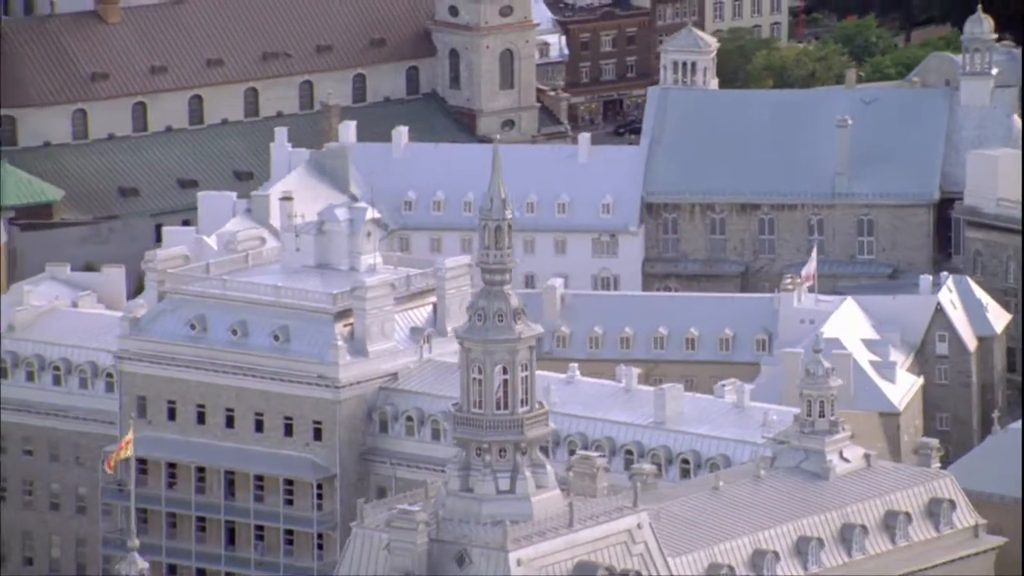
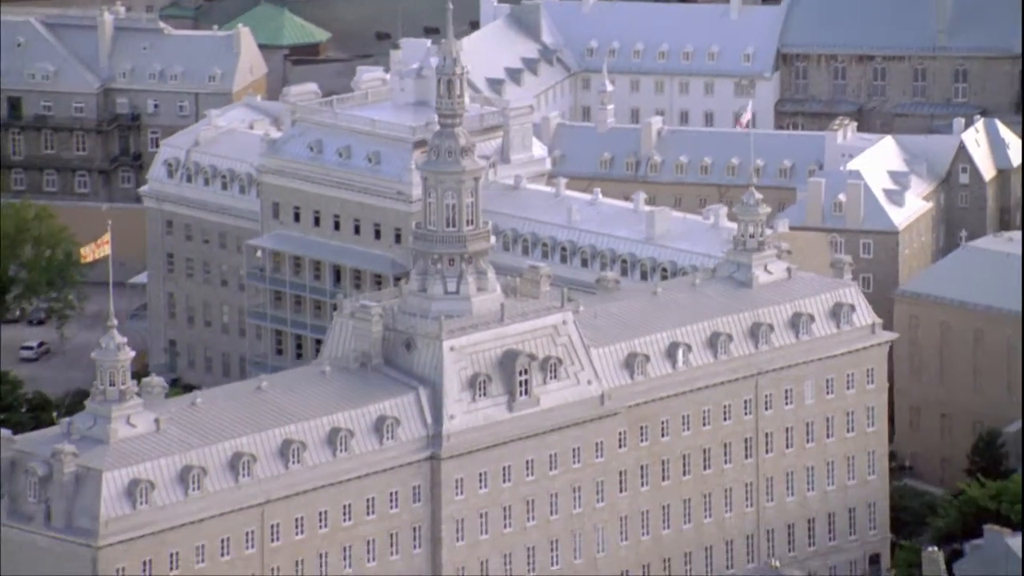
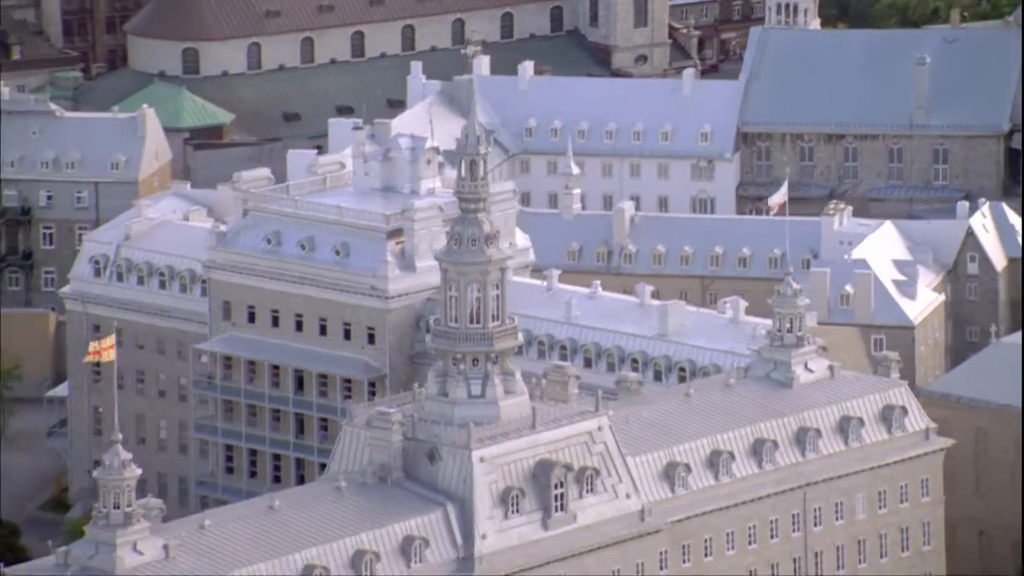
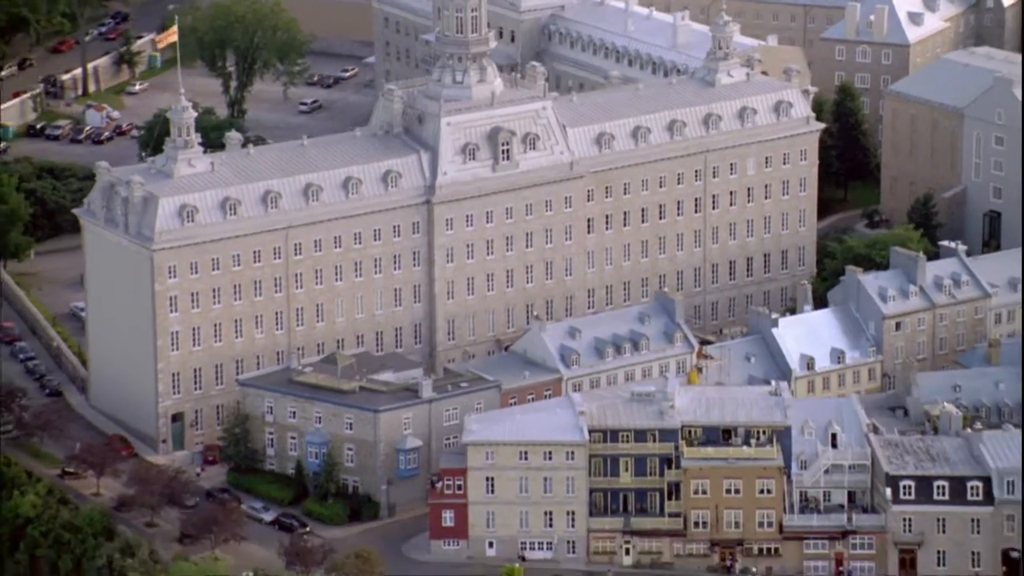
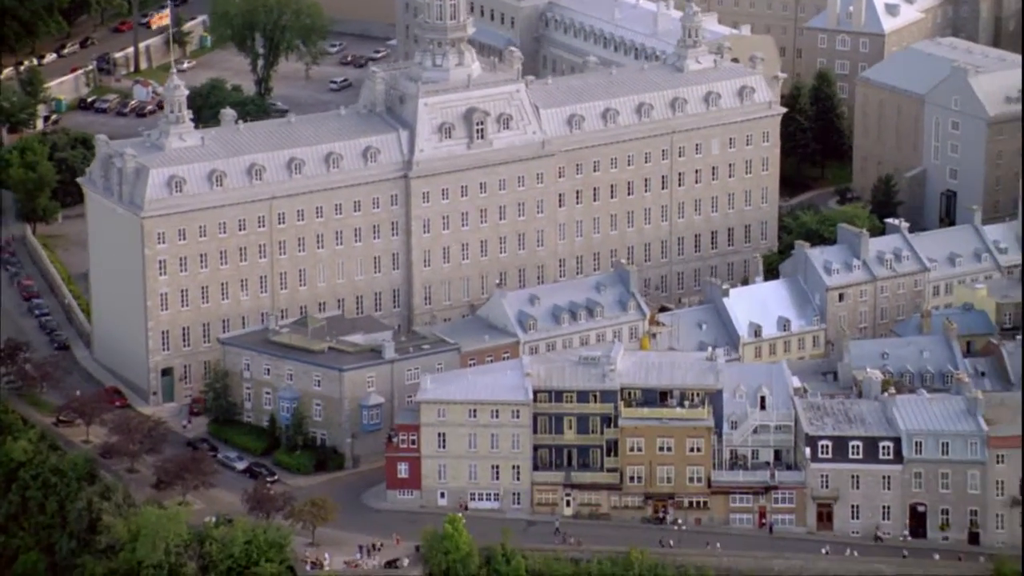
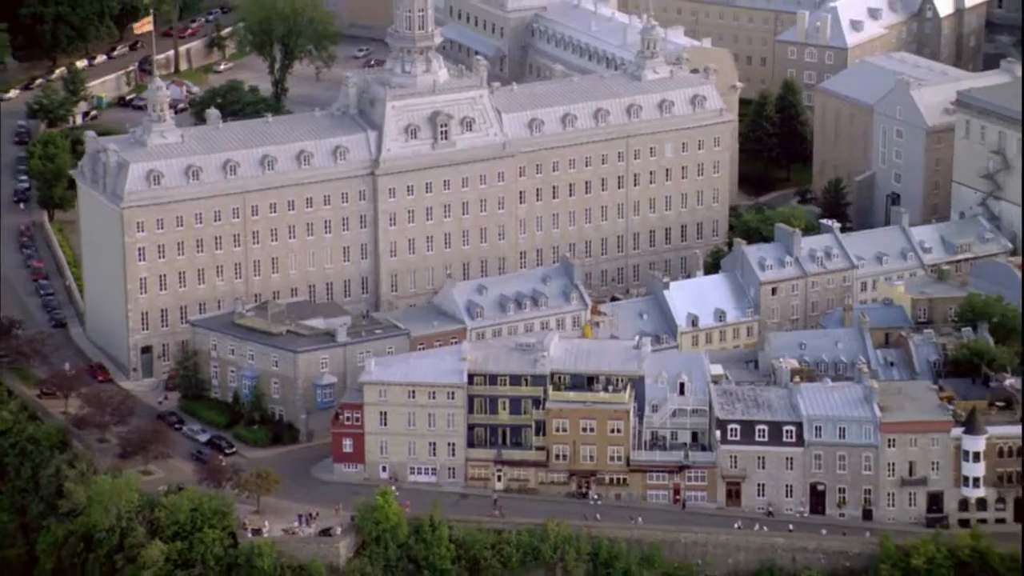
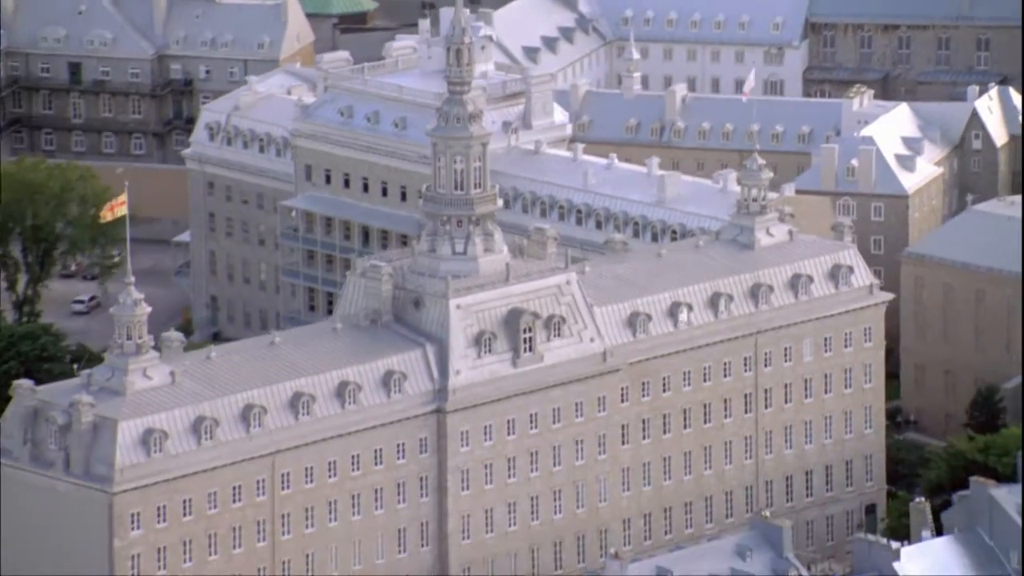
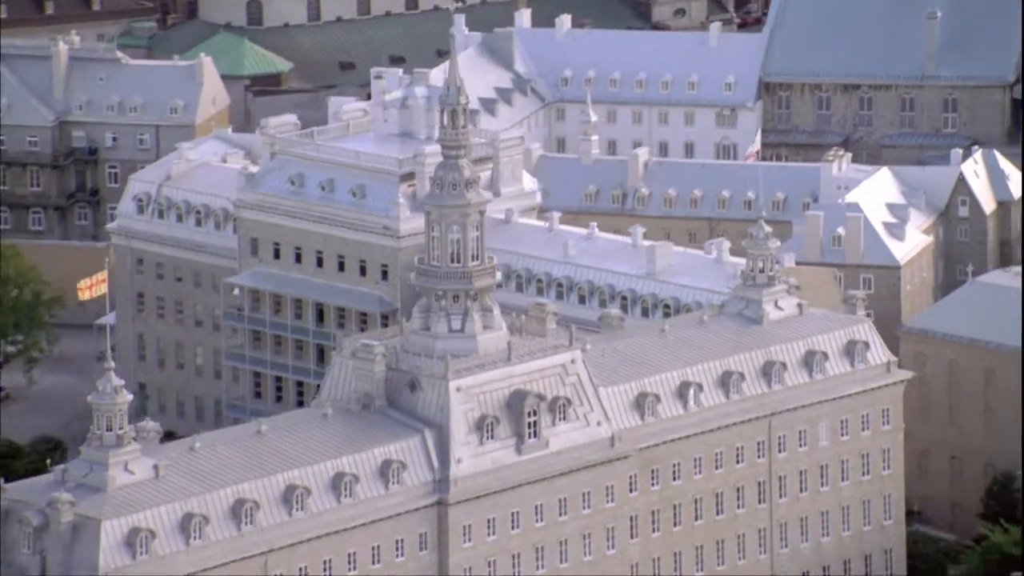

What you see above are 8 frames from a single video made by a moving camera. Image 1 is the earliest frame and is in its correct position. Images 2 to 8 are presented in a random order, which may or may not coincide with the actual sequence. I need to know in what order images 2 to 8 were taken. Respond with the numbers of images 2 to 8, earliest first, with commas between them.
3, 8, 2, 7, 4, 5, 6
